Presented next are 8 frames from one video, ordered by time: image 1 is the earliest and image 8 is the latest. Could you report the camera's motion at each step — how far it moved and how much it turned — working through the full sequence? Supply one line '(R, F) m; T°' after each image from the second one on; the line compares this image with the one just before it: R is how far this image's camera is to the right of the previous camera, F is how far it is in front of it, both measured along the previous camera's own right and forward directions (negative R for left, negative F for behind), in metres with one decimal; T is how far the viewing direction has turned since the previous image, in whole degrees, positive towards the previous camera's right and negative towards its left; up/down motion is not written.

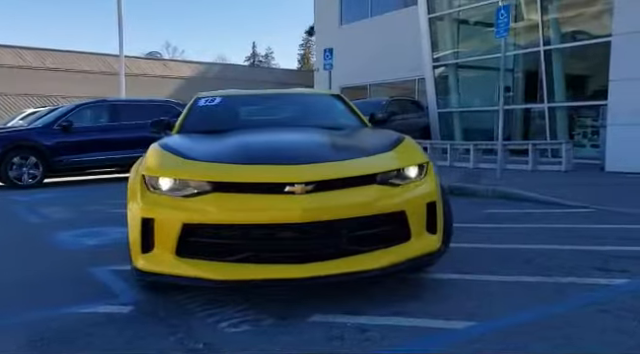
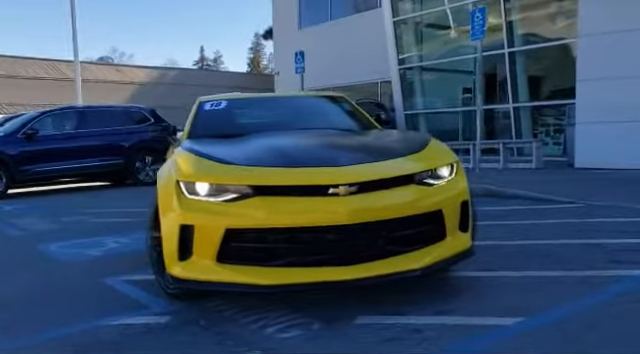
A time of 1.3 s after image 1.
(-0.5, 0.0) m; +5°
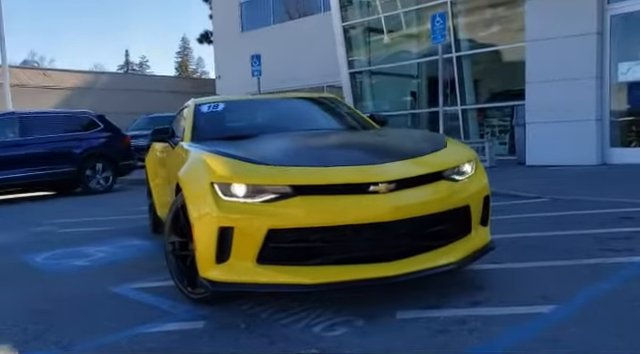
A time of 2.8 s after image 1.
(-0.6, 0.0) m; +7°
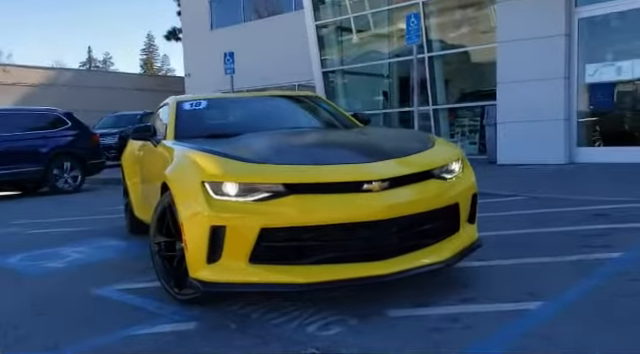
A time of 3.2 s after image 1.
(-0.1, 0.0) m; +3°
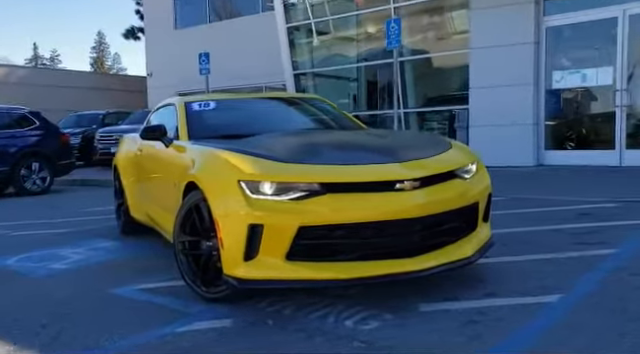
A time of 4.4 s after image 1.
(-0.5, -0.1) m; +5°
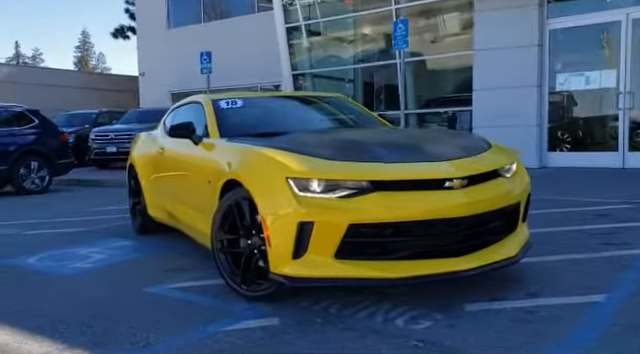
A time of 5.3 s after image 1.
(-0.4, 0.0) m; +1°
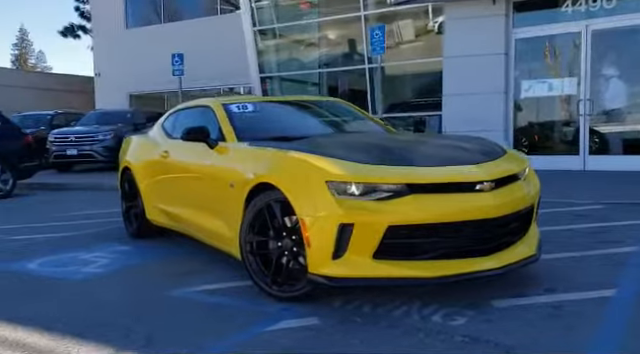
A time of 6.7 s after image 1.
(-0.5, -0.1) m; +5°
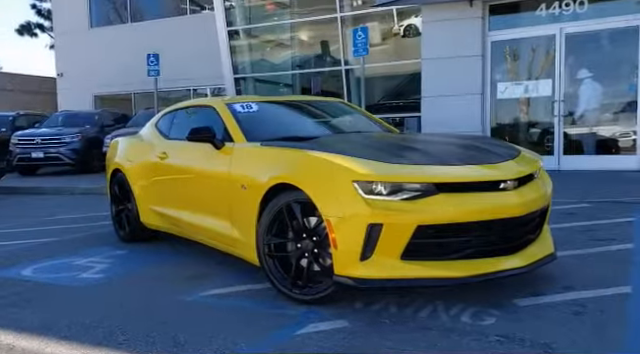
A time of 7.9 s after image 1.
(-0.4, +0.1) m; +4°
